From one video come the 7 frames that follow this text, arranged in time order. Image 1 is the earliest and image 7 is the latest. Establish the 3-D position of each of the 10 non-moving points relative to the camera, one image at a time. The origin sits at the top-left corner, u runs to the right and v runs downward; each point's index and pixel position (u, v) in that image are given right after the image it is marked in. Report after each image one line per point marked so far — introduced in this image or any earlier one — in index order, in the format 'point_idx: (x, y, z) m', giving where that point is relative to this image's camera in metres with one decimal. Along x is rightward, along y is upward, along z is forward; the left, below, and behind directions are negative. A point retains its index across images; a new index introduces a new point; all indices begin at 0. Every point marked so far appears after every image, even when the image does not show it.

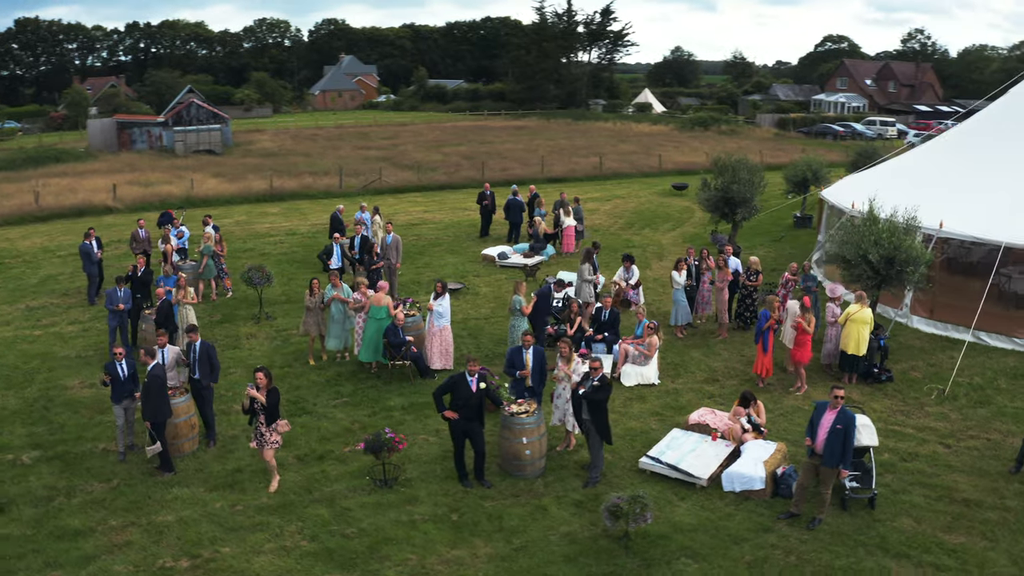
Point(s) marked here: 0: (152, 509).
0: (-4.4, -2.7, +10.5) m
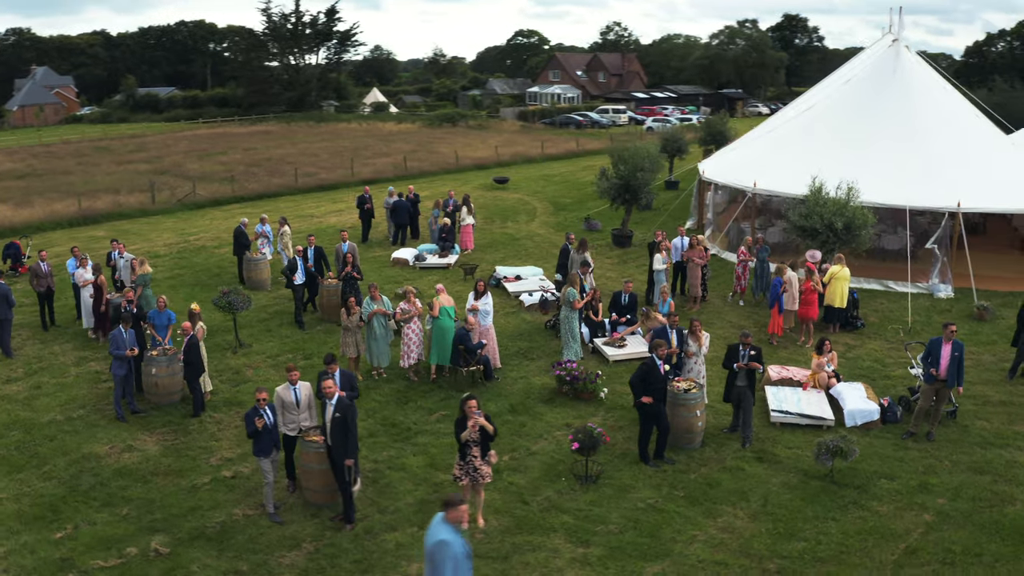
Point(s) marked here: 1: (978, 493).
0: (-1.4, -3.0, +9.6) m
1: (+5.7, -2.5, +10.6) m
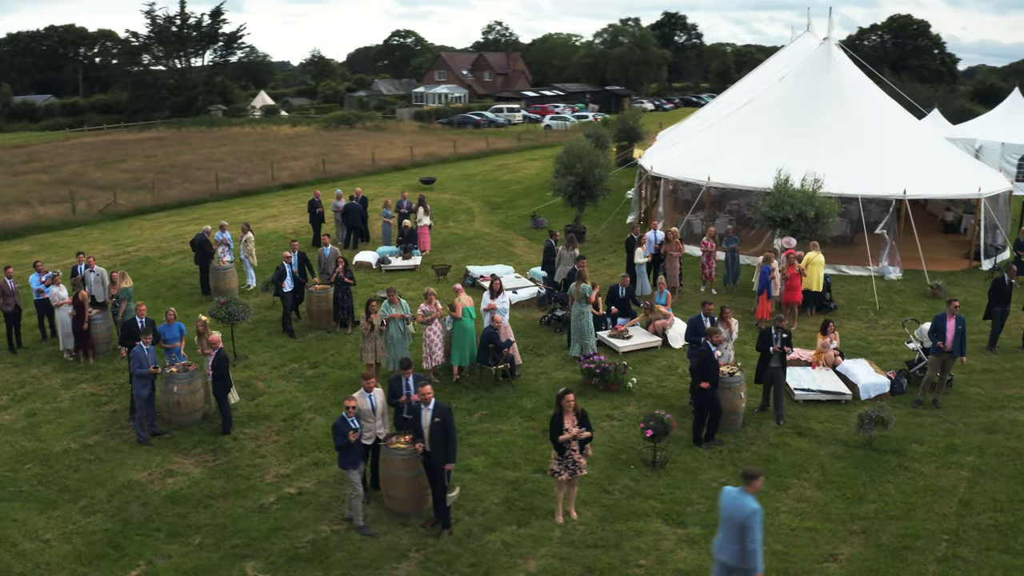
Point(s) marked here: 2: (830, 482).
0: (-0.1, -3.0, +9.6) m
1: (+6.6, -2.1, +11.8) m
2: (+4.1, -2.5, +11.2) m
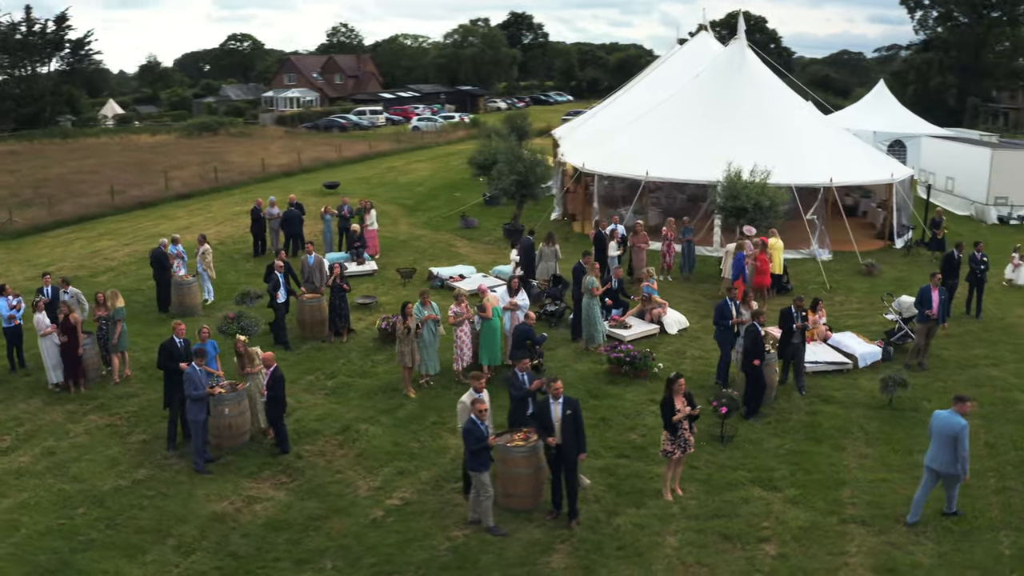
0: (+1.5, -2.9, +10.1) m
1: (+7.6, -1.7, +13.6) m
2: (+5.2, -2.1, +12.5) m
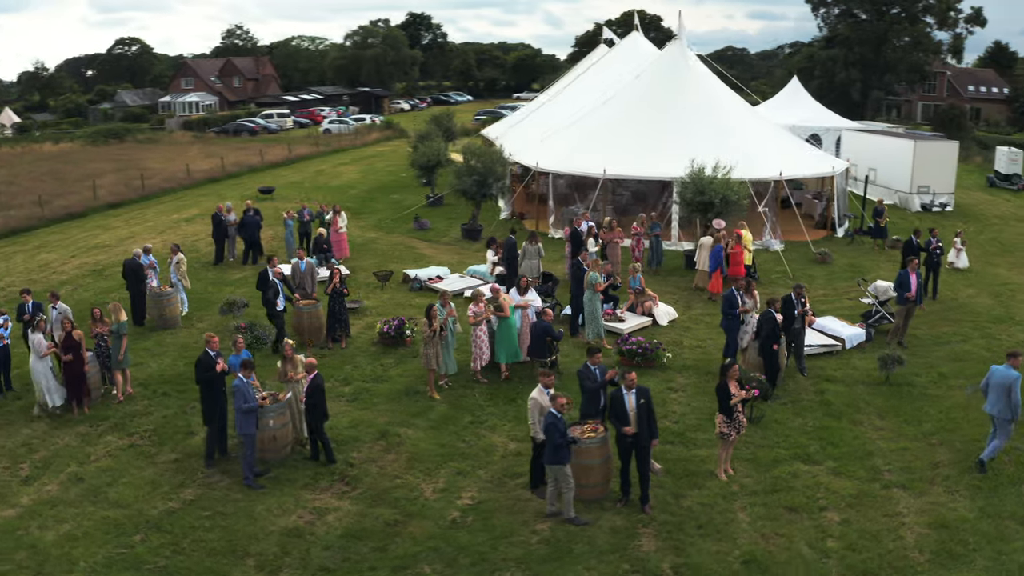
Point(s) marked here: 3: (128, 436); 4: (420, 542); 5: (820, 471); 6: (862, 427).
0: (+2.4, -2.8, +10.6) m
1: (+7.9, -1.4, +15.0) m
2: (+5.8, -1.9, +13.5) m
3: (-5.6, -2.2, +12.8) m
4: (-1.1, -3.0, +10.1) m
5: (+4.1, -2.4, +11.7) m
6: (+5.2, -2.1, +12.9) m
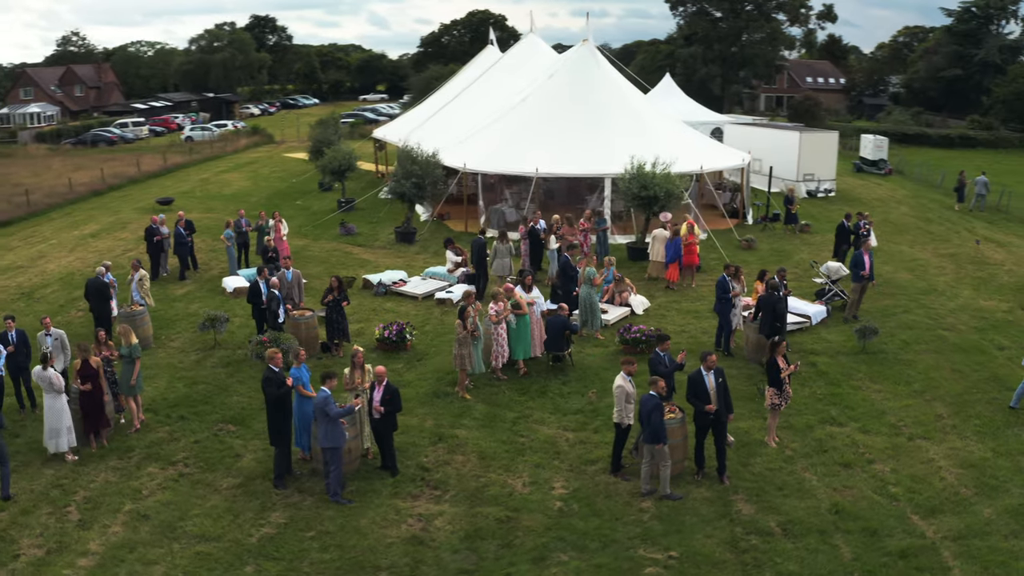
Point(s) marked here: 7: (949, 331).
0: (+3.7, -2.6, +11.6) m
1: (+8.0, -0.9, +17.0) m
2: (+6.3, -1.5, +15.1) m
3: (-4.7, -2.4, +12.1) m
4: (+0.3, -2.9, +10.4) m
5: (+5.1, -2.1, +13.1) m
6: (+5.8, -1.7, +14.5) m
7: (+8.3, -0.9, +16.6) m
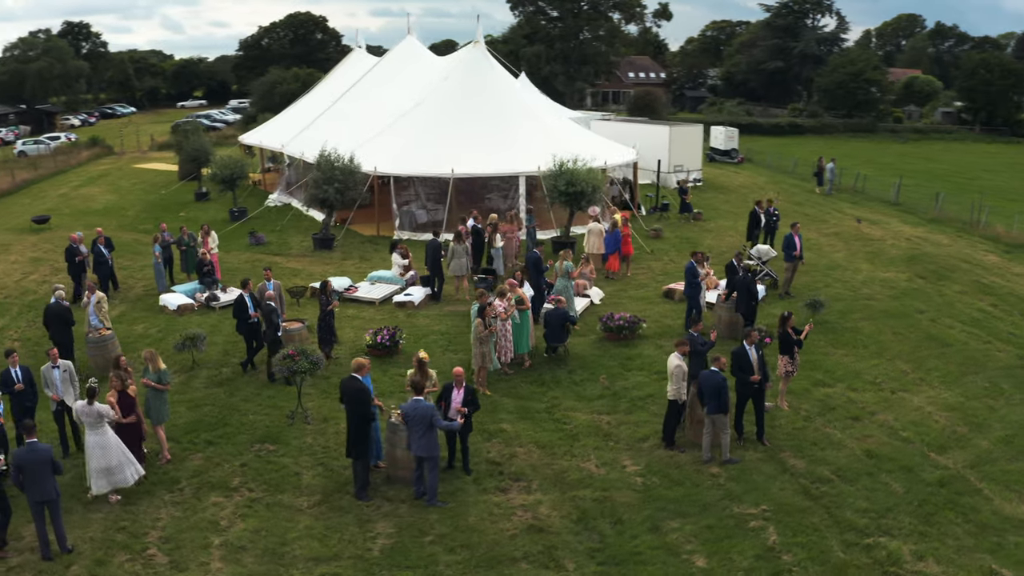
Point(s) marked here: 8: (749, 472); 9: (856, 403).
0: (+4.5, -2.2, +13.0) m
1: (+7.4, -0.3, +19.3) m
2: (+6.2, -1.0, +17.1) m
3: (-3.7, -2.7, +11.6) m
4: (+1.6, -2.8, +11.1) m
5: (+5.5, -1.7, +14.8) m
6: (+5.9, -1.2, +16.3) m
7: (+7.8, -0.2, +19.0) m
8: (+3.2, -2.5, +12.0) m
9: (+5.5, -1.9, +14.2) m
